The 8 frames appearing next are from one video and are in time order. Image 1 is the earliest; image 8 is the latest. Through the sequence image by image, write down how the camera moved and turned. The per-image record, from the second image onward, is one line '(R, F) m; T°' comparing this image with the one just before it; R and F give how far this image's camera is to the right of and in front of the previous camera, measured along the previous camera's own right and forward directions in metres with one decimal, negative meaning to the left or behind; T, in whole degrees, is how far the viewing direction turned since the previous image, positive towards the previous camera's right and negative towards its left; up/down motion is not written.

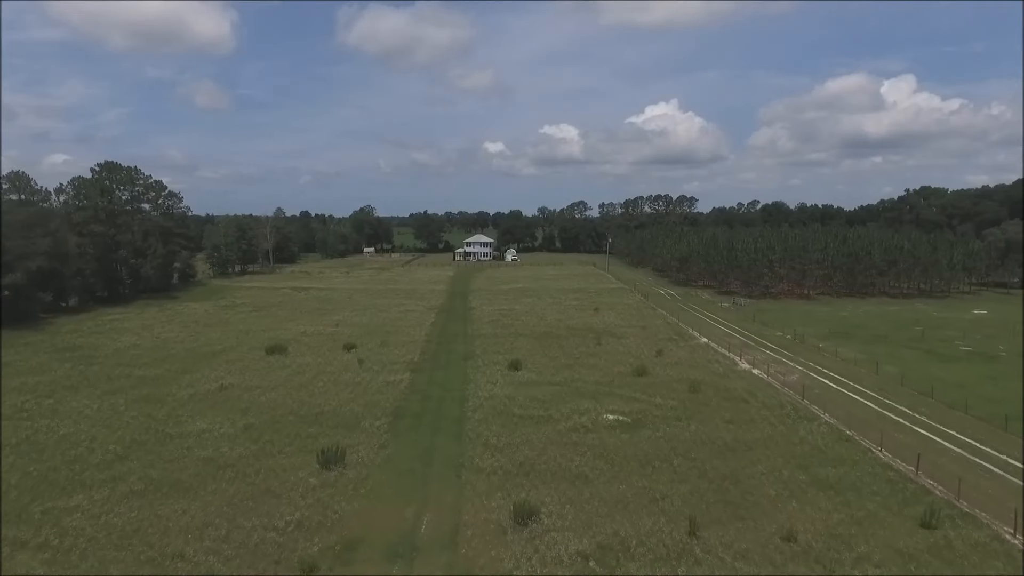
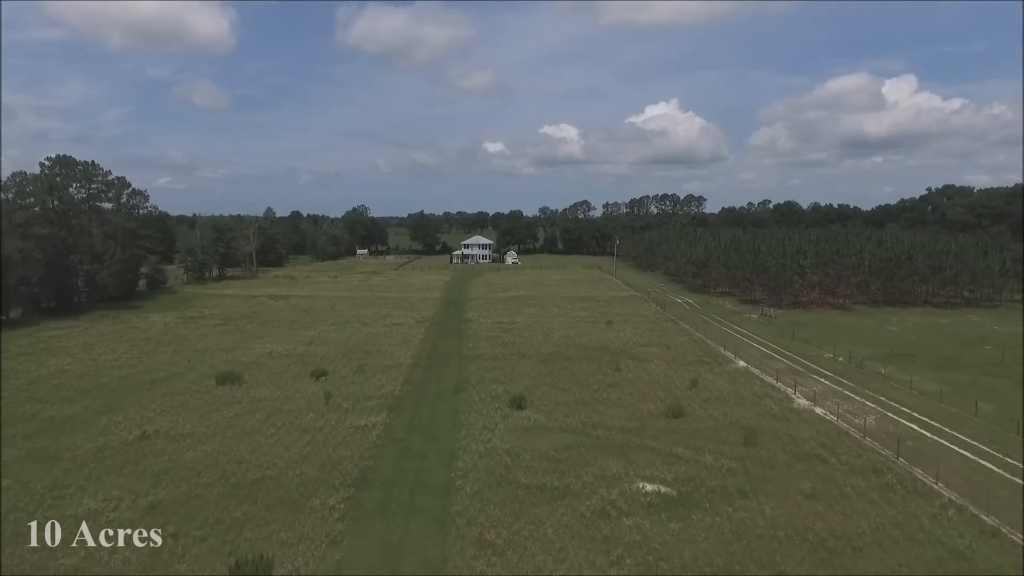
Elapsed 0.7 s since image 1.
(-0.1, +5.8) m; 0°
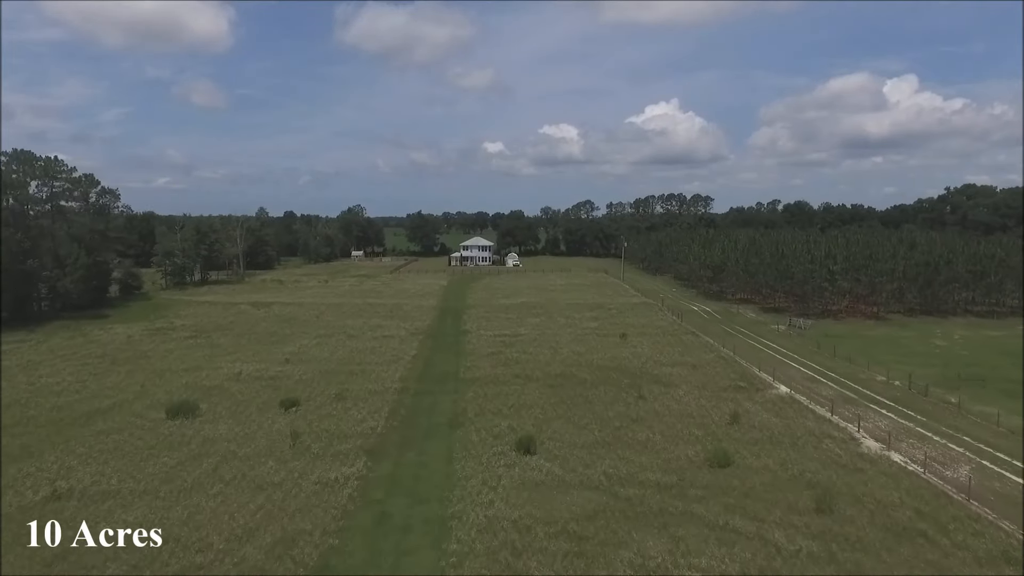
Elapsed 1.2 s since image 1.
(-0.2, +4.4) m; 0°
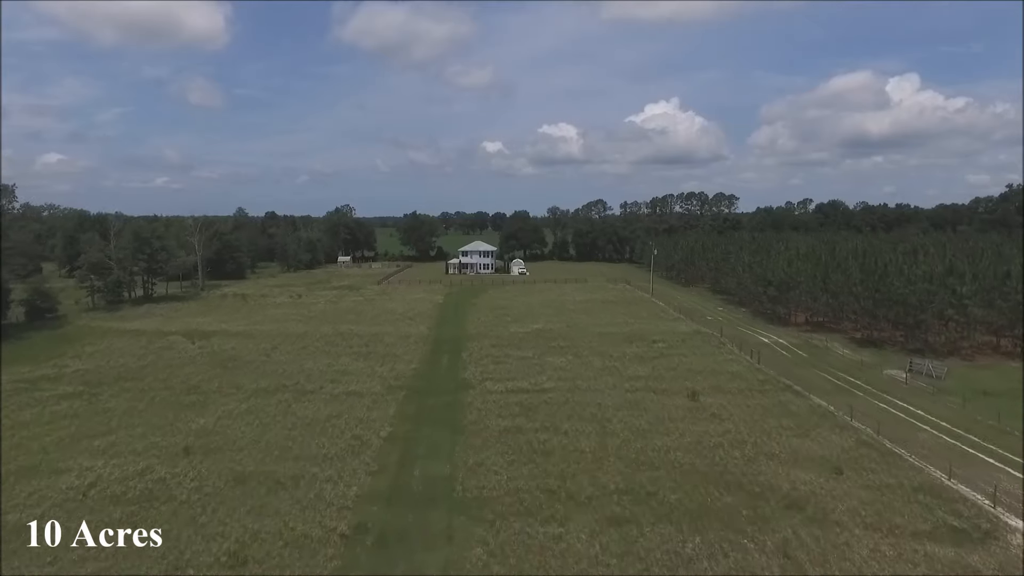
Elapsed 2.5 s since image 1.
(-0.9, +11.9) m; 0°
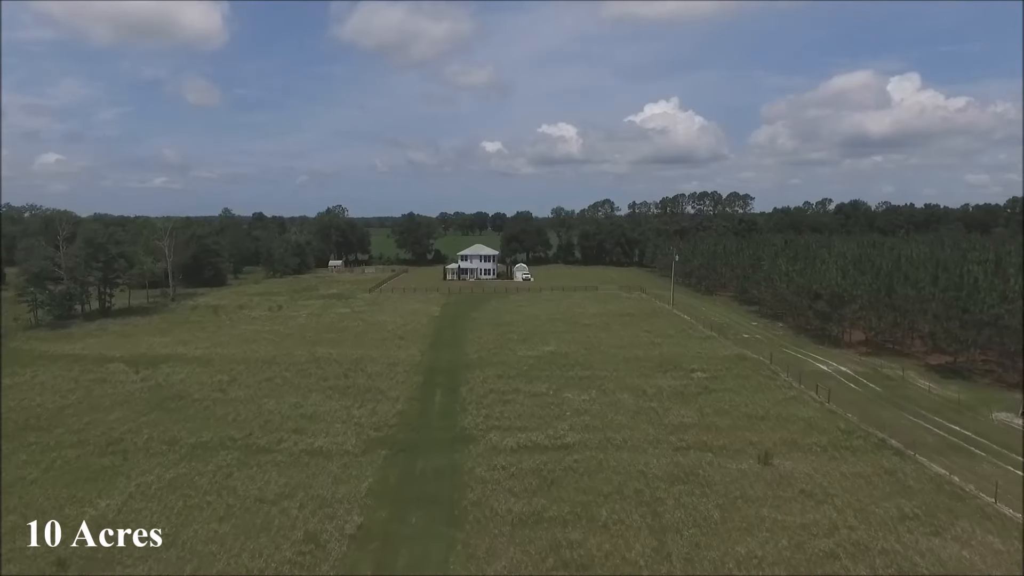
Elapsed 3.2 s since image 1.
(-0.5, +6.5) m; 0°
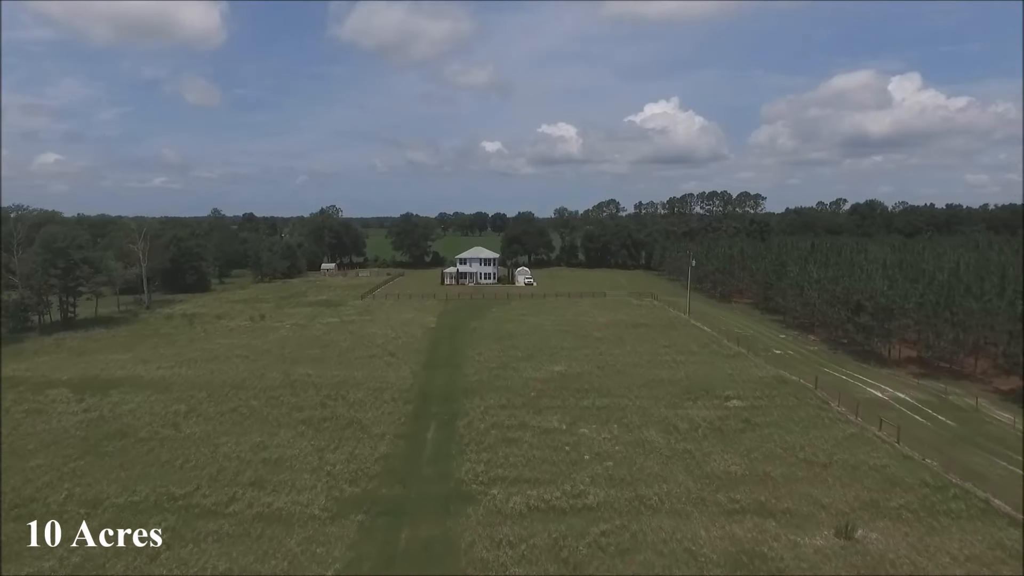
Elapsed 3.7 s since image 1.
(-0.2, +4.5) m; 0°
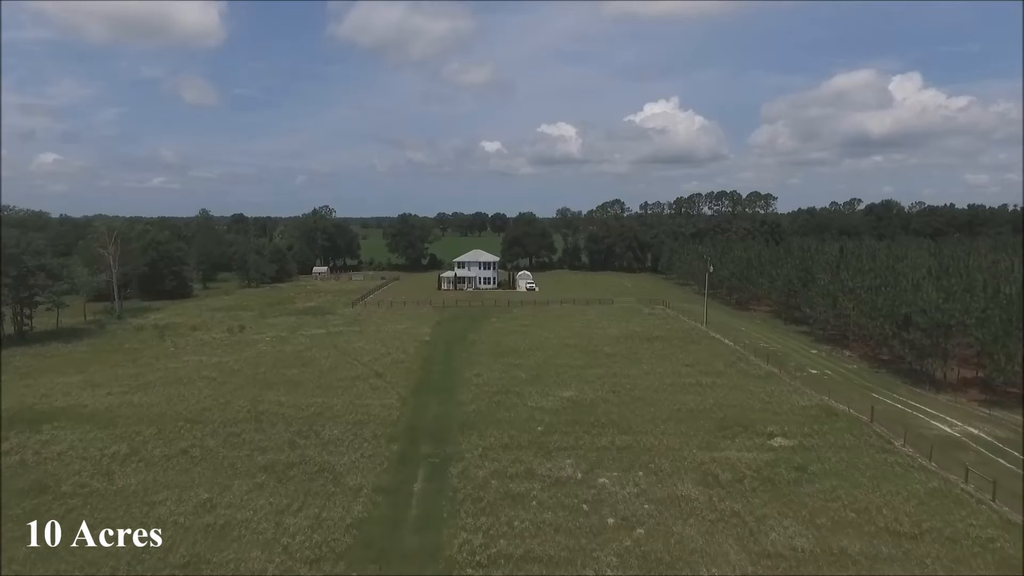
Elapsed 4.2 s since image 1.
(-0.2, +4.3) m; 0°
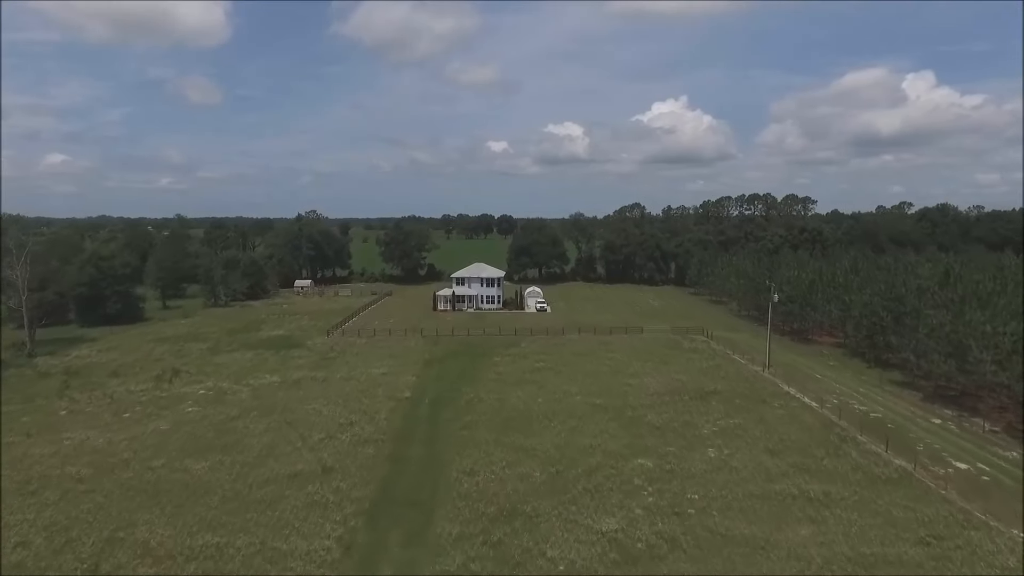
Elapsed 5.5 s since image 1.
(-0.1, +10.5) m; -1°
